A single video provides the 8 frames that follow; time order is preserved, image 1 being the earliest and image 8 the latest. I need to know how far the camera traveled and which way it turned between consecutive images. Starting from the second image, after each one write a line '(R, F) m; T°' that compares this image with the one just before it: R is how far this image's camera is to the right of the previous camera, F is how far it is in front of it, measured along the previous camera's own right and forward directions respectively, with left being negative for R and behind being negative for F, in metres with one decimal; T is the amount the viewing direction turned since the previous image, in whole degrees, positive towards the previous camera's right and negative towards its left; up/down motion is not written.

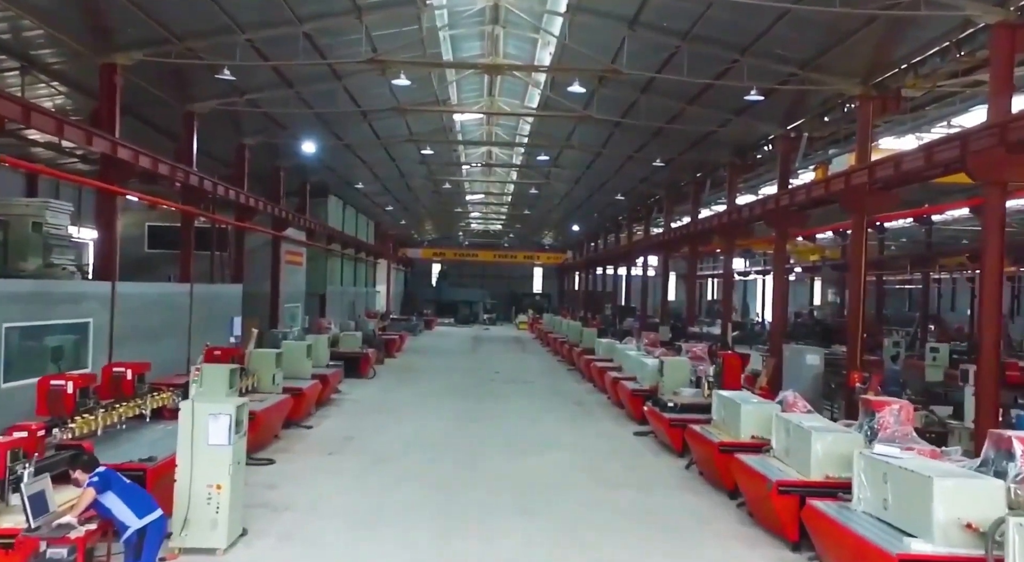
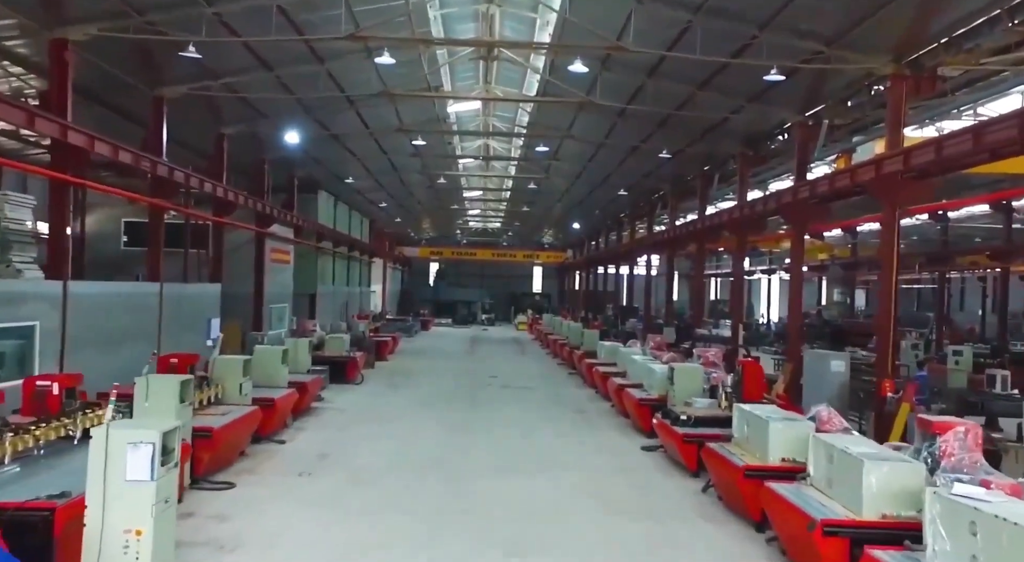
(0.0, +0.8) m; 0°
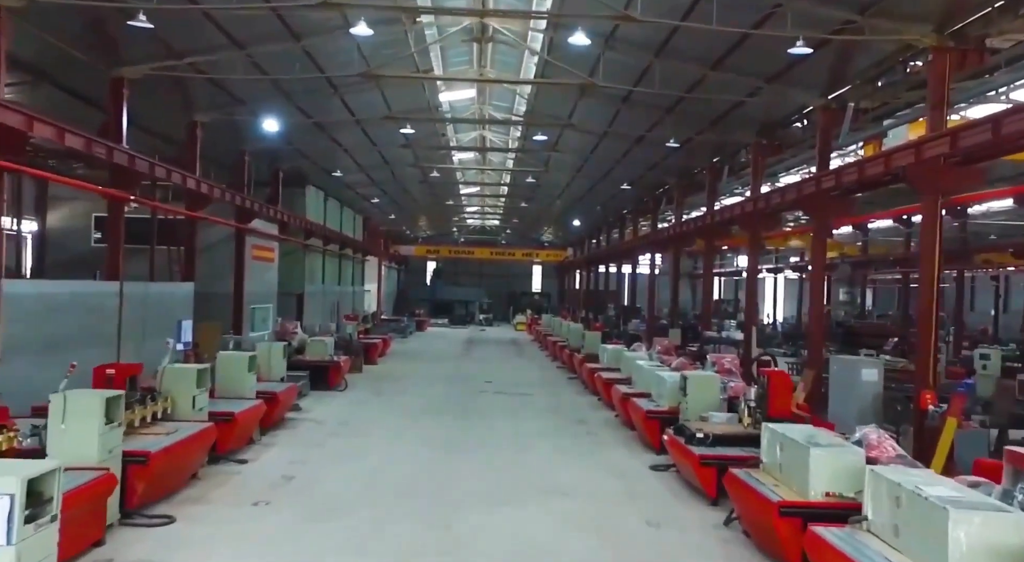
(+0.1, +0.9) m; 0°
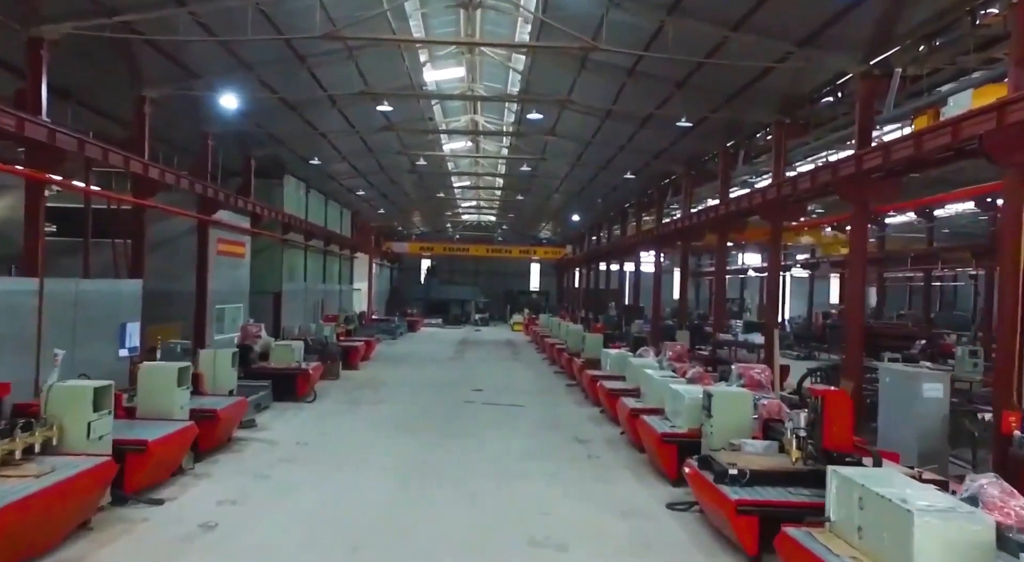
(+0.1, +1.3) m; 0°
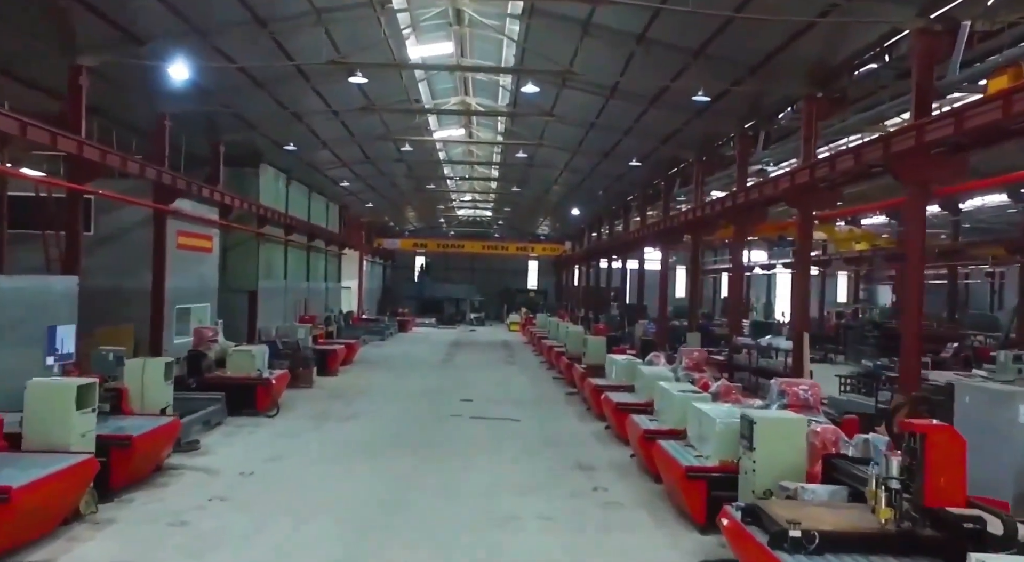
(+0.1, +1.3) m; 0°
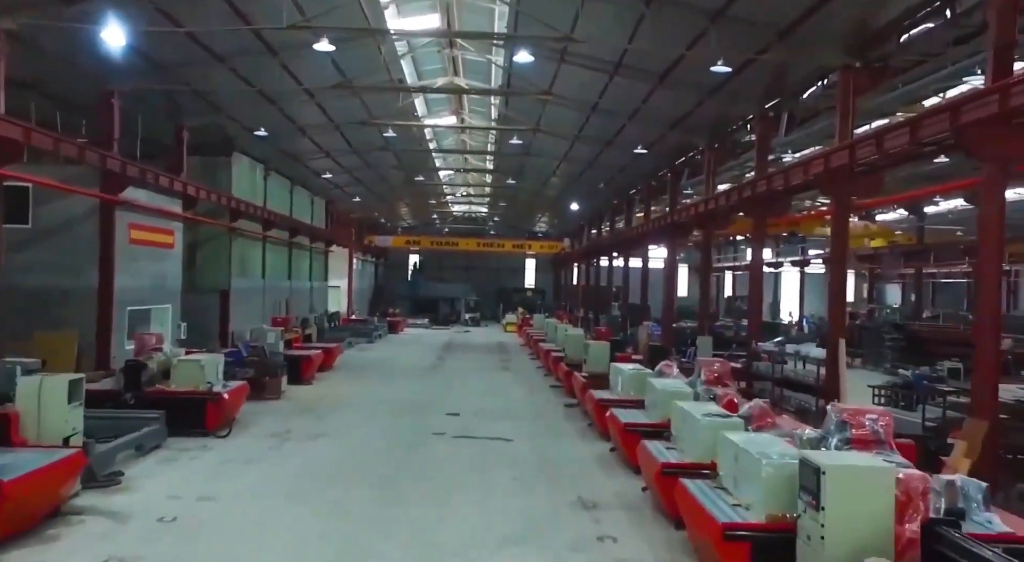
(+0.1, +1.2) m; 0°
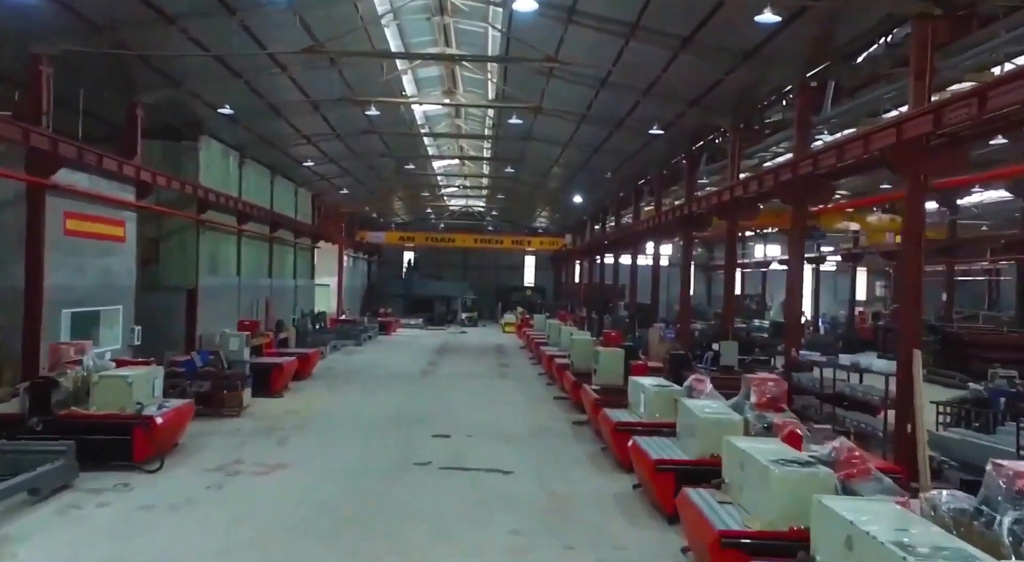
(0.0, +1.4) m; 0°
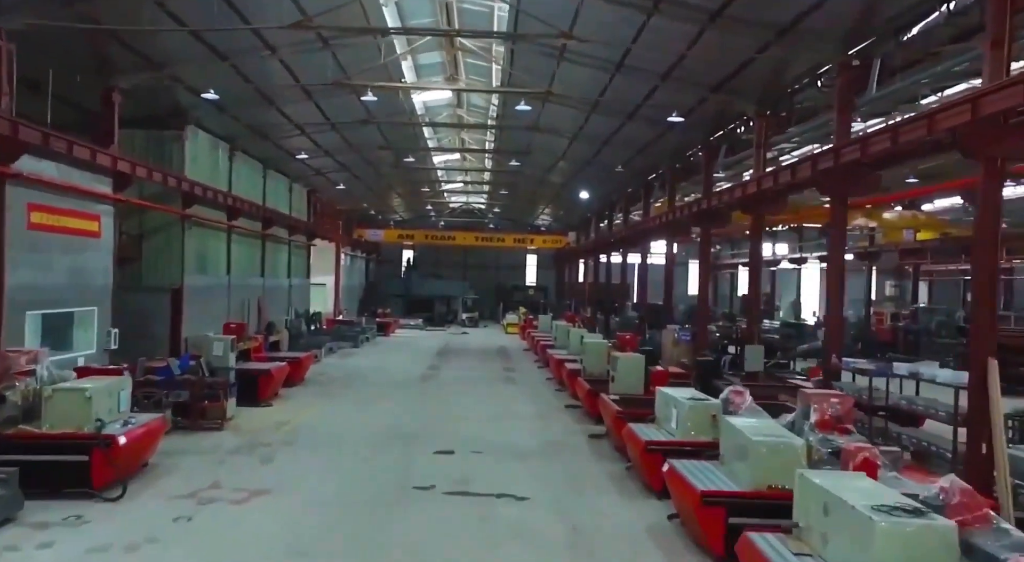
(-0.1, +0.8) m; 0°
